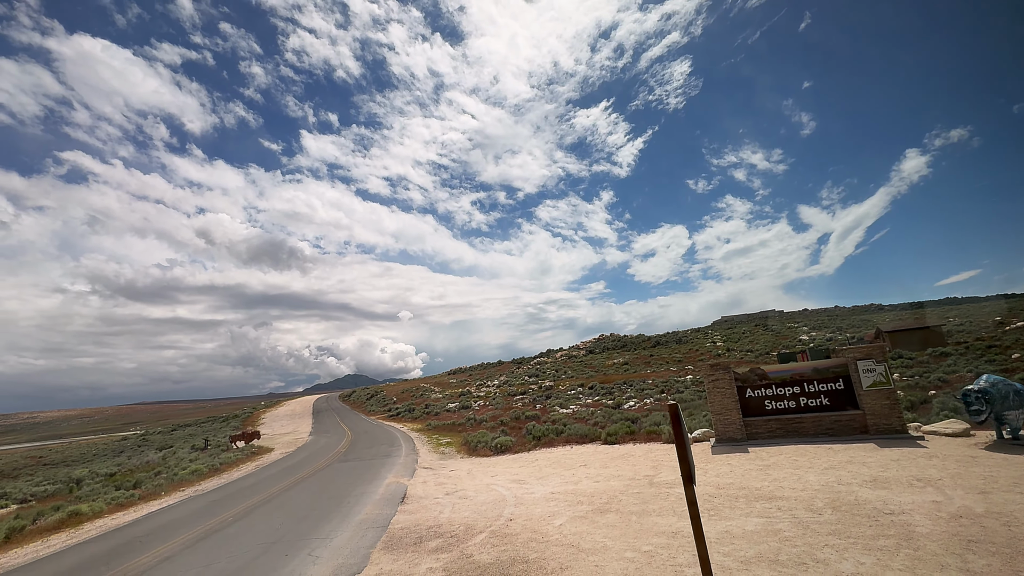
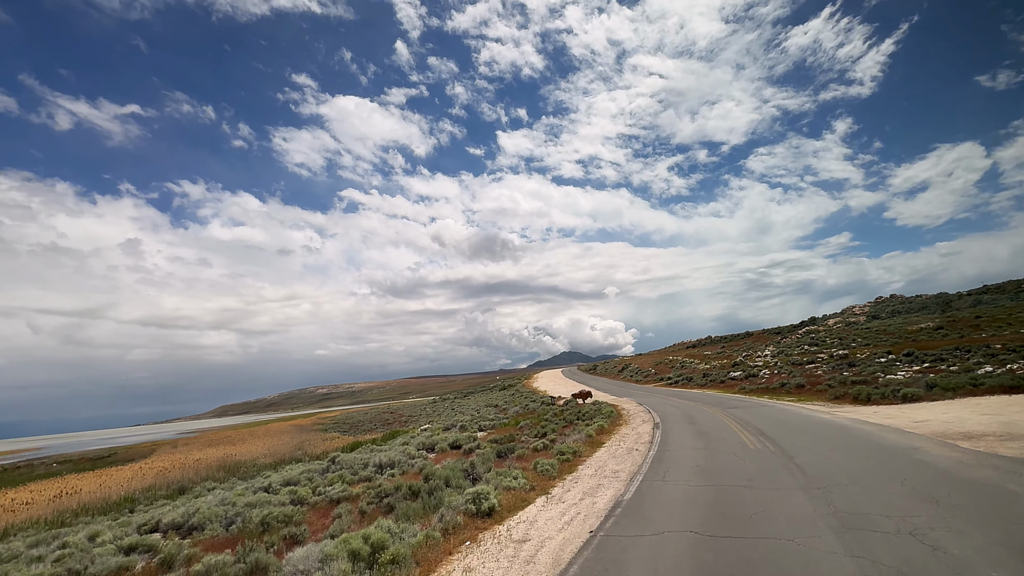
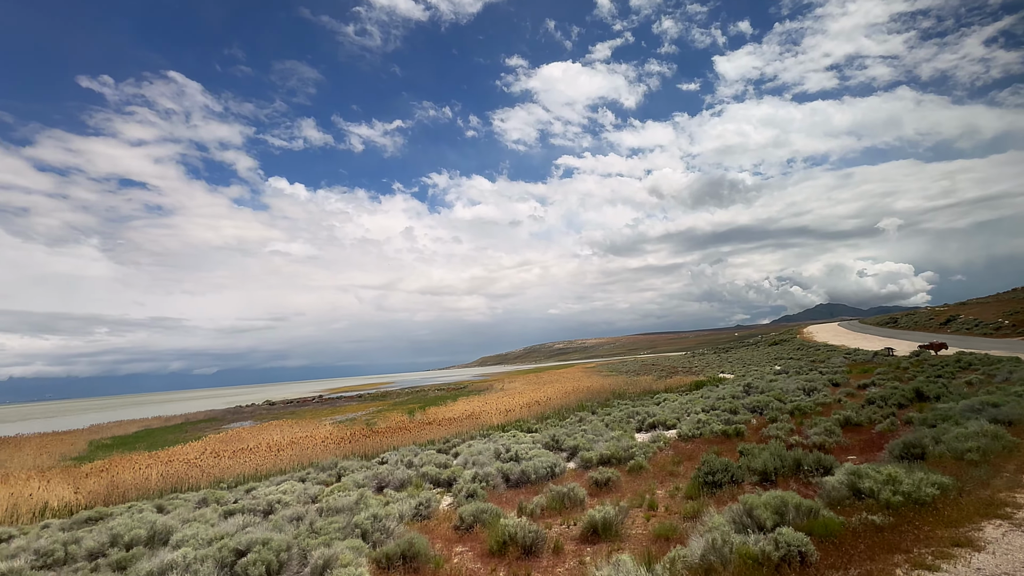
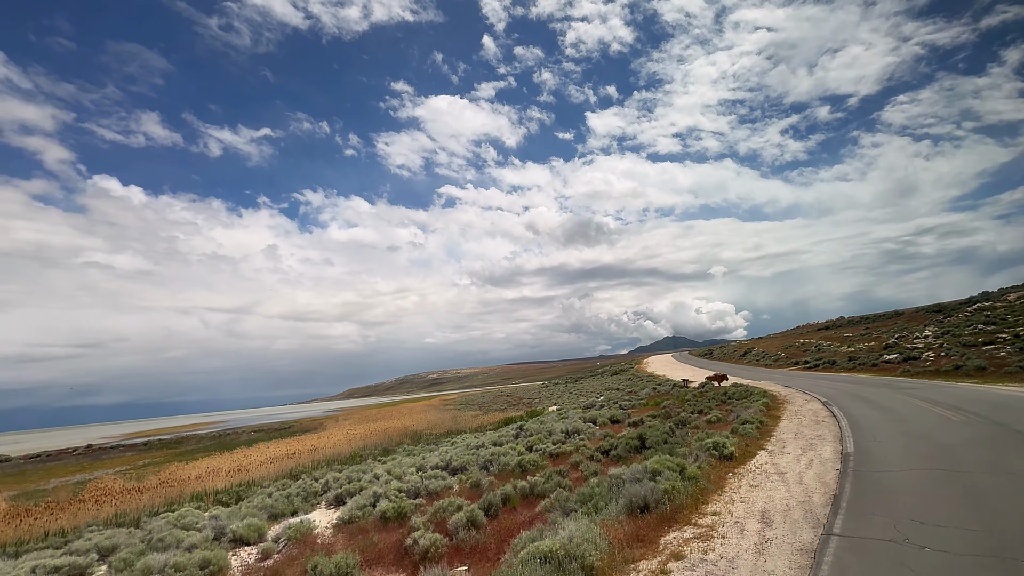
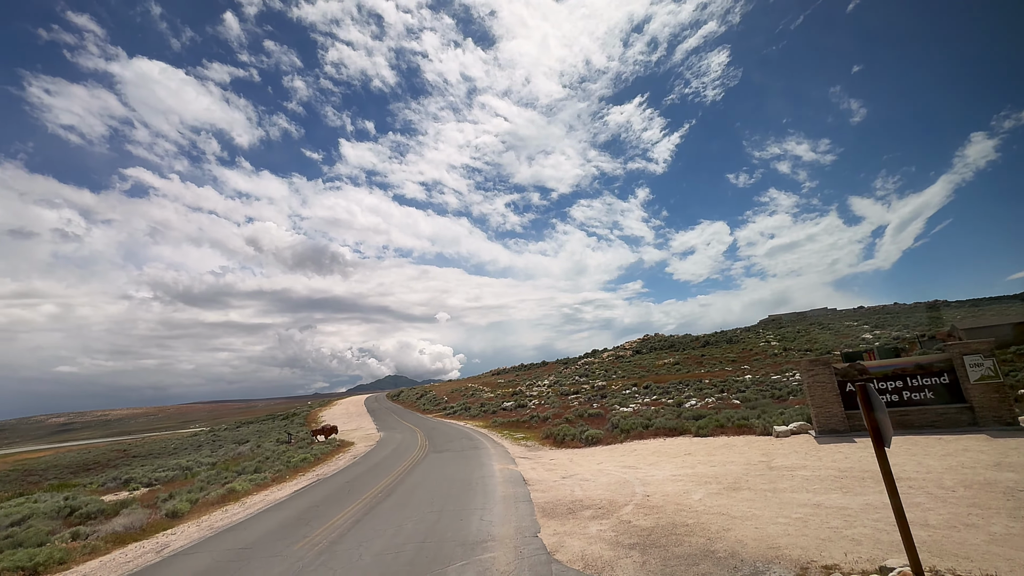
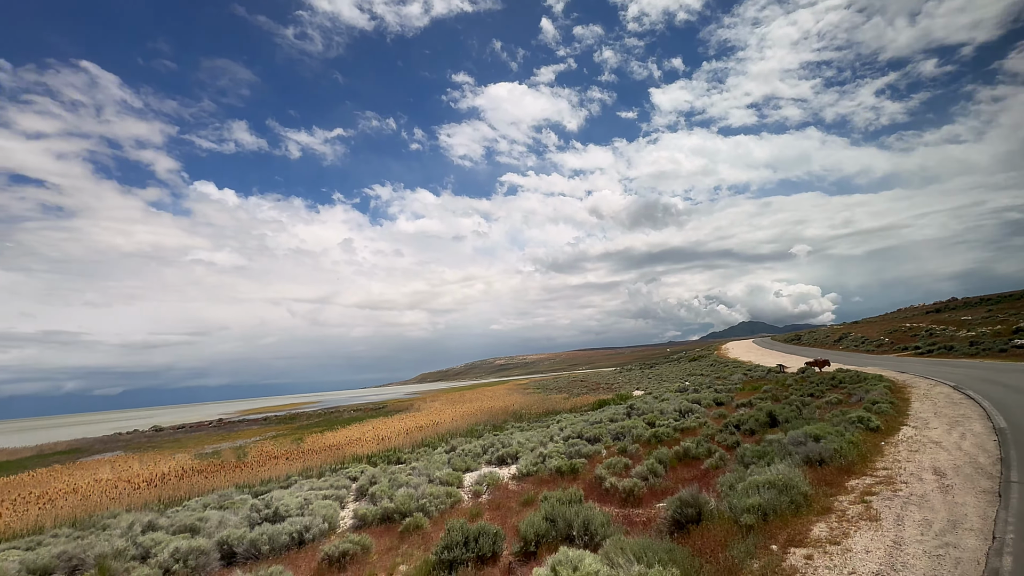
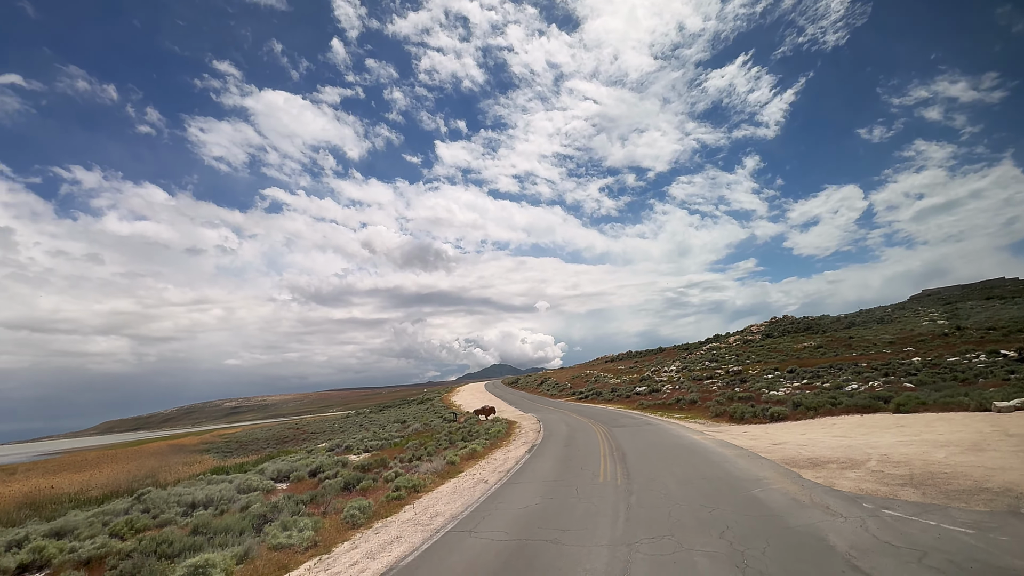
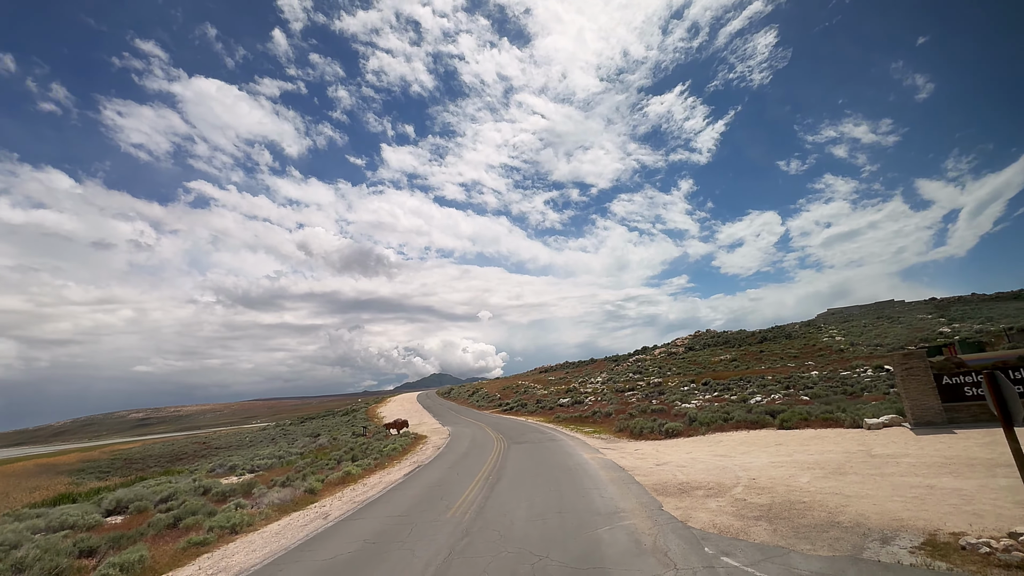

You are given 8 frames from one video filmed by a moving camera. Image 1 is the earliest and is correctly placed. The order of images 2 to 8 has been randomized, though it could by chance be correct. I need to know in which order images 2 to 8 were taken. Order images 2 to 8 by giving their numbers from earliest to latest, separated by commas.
5, 8, 7, 2, 4, 6, 3
